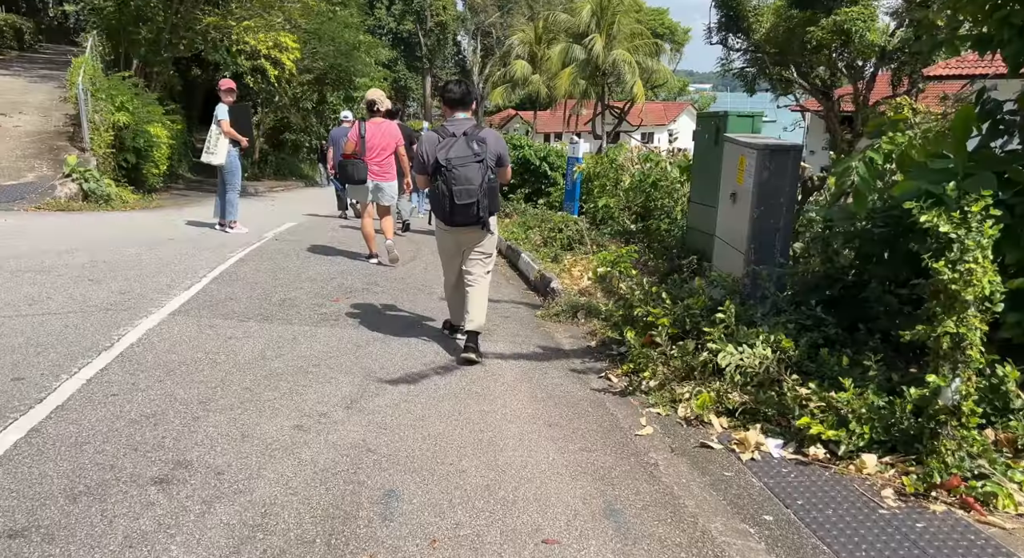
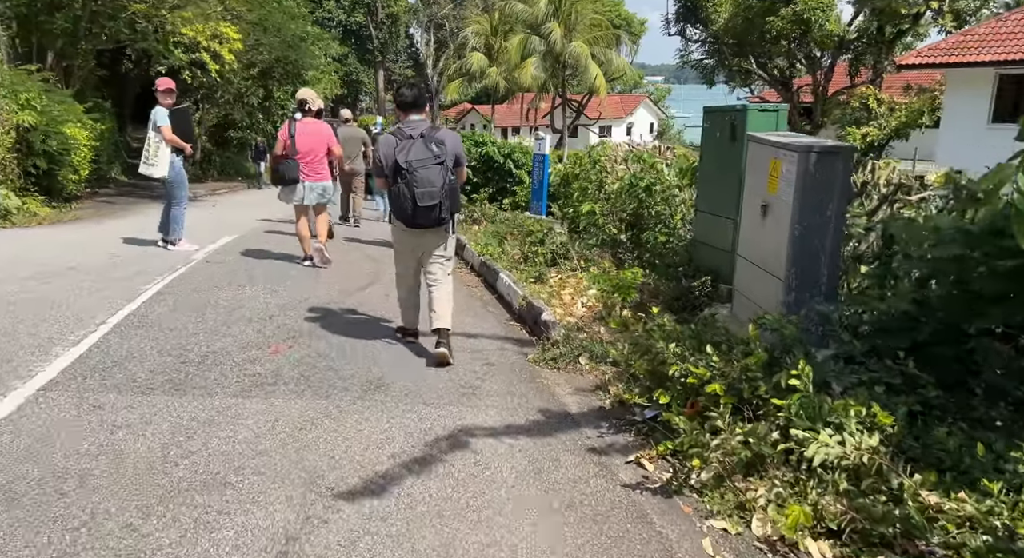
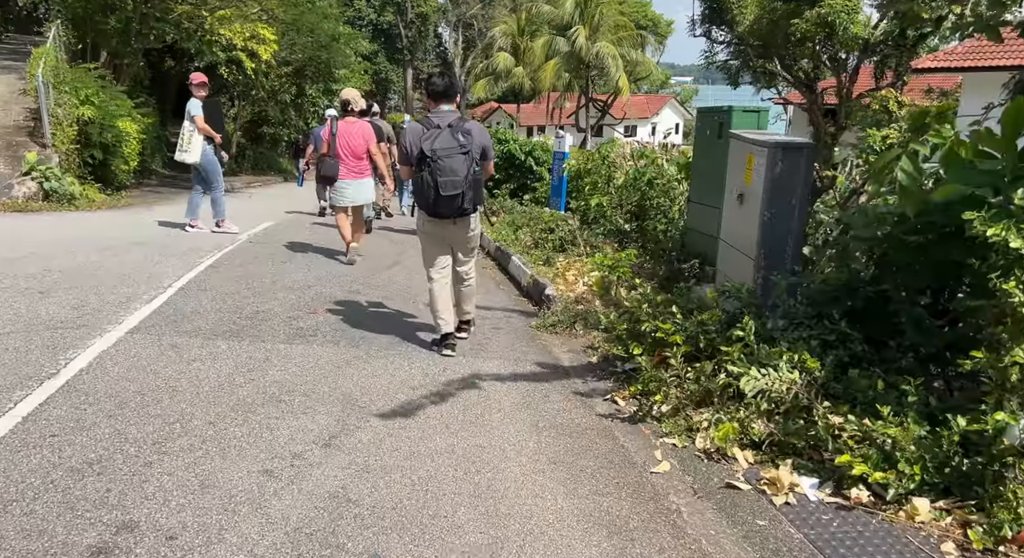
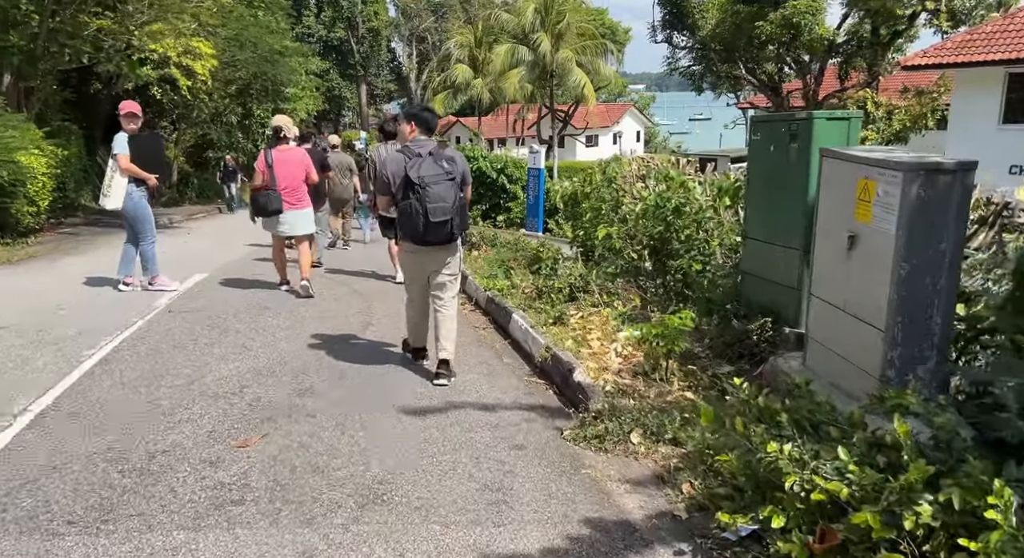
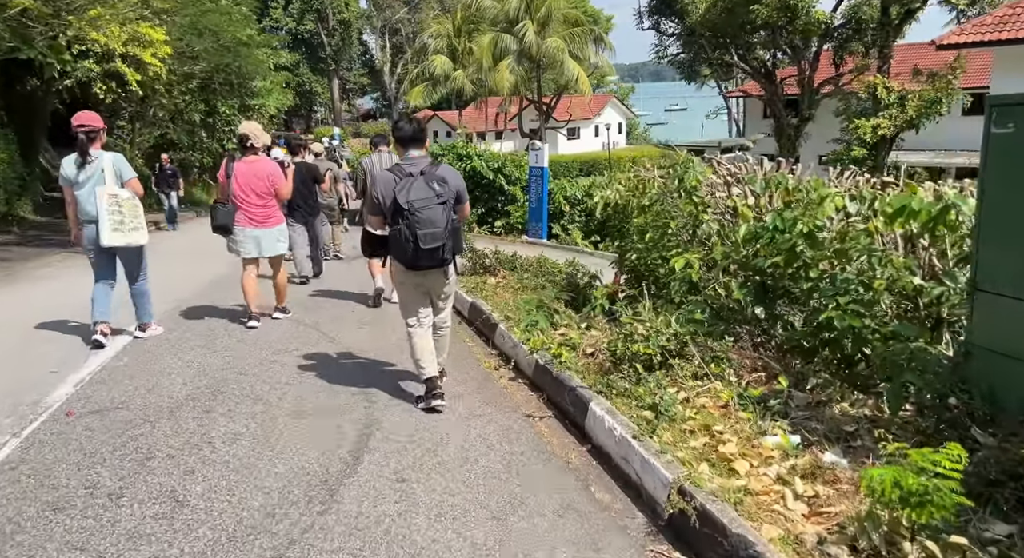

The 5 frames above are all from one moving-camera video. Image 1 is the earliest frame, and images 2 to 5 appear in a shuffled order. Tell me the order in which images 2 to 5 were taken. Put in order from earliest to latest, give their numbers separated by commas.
3, 2, 4, 5
